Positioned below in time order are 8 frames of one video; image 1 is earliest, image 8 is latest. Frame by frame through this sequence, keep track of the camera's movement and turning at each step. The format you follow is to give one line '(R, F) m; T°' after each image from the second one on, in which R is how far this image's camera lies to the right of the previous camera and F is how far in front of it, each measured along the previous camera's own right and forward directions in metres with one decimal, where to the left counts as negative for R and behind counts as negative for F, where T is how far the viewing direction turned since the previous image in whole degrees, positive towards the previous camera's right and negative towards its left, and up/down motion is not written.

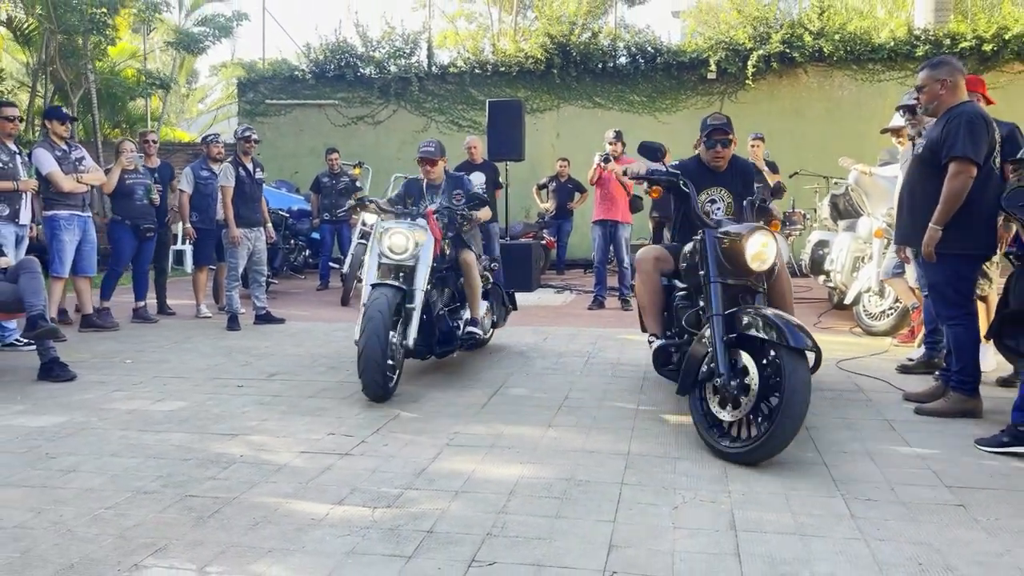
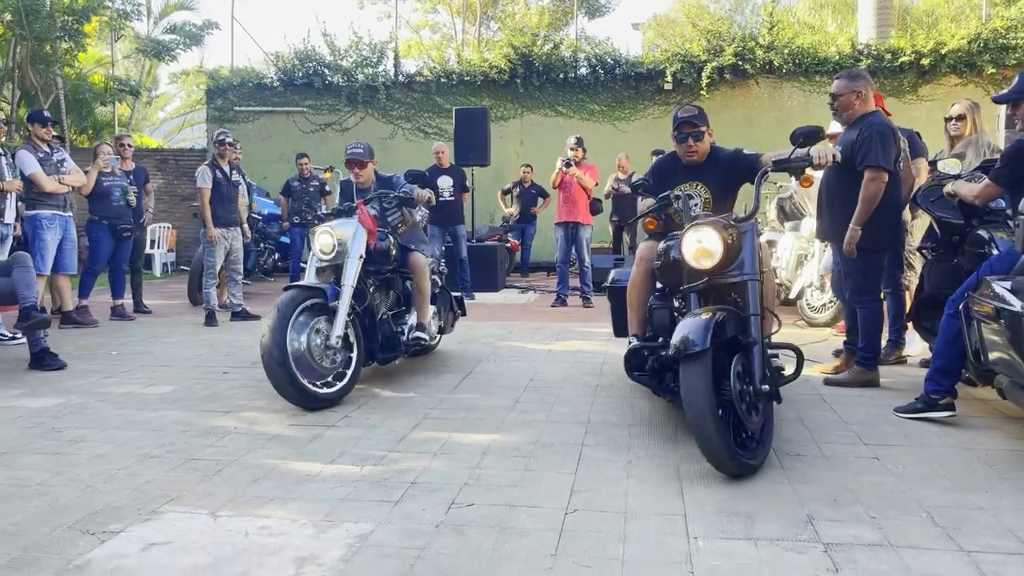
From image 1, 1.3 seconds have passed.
(-0.1, -0.5) m; +3°
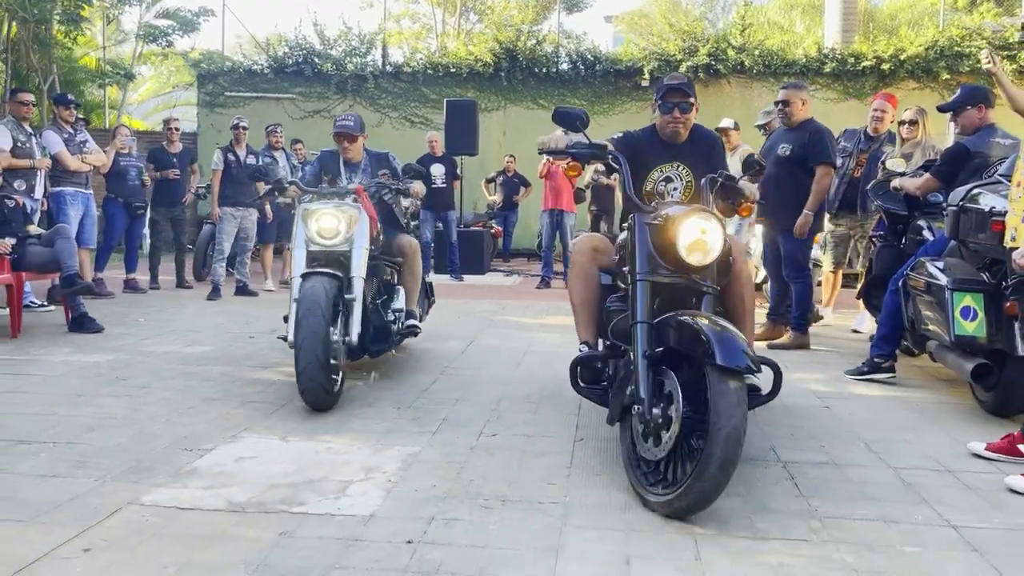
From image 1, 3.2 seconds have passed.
(-0.3, -0.8) m; +2°
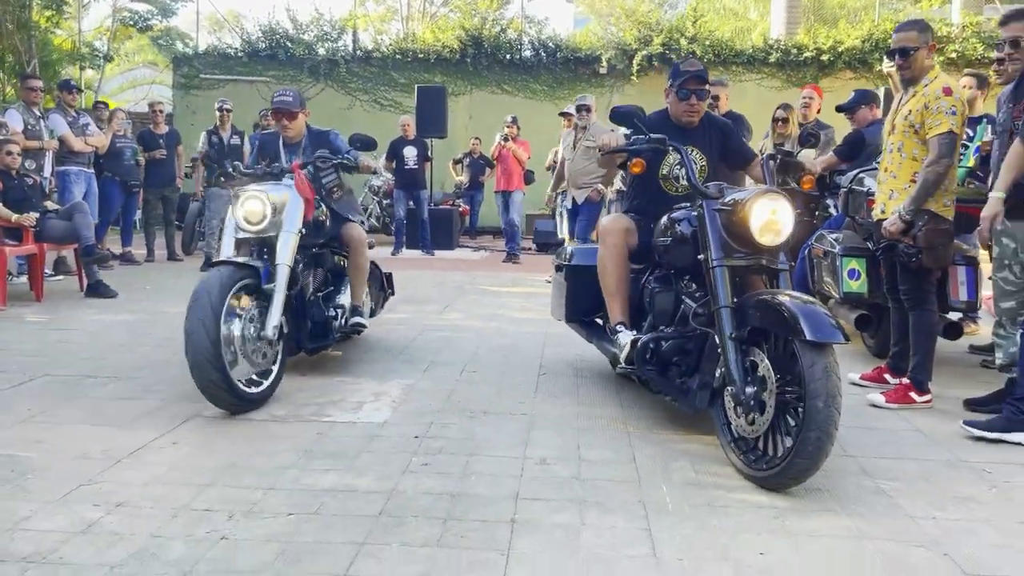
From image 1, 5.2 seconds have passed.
(-0.1, -1.1) m; +3°
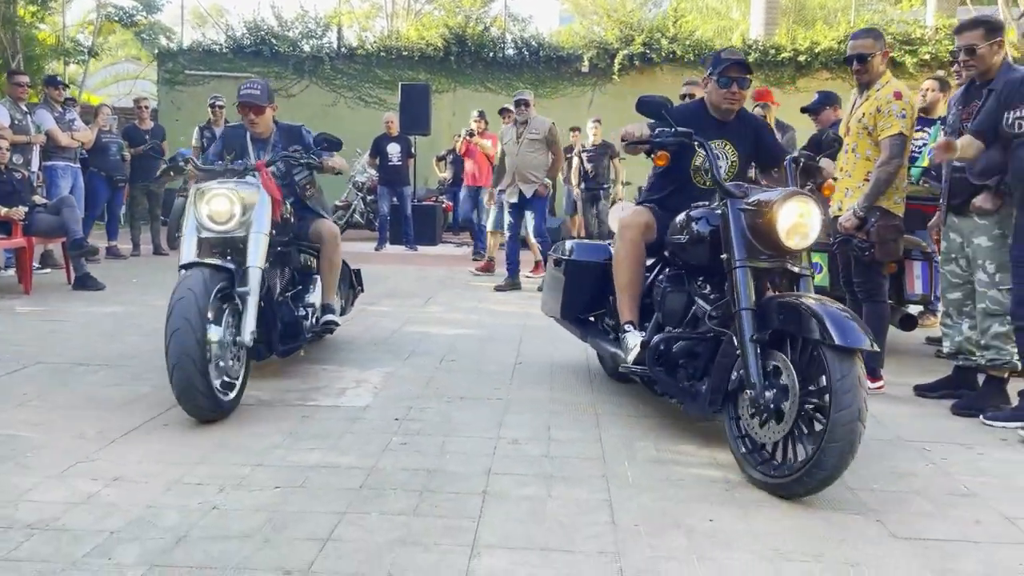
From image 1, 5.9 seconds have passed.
(+0.1, -0.2) m; +1°
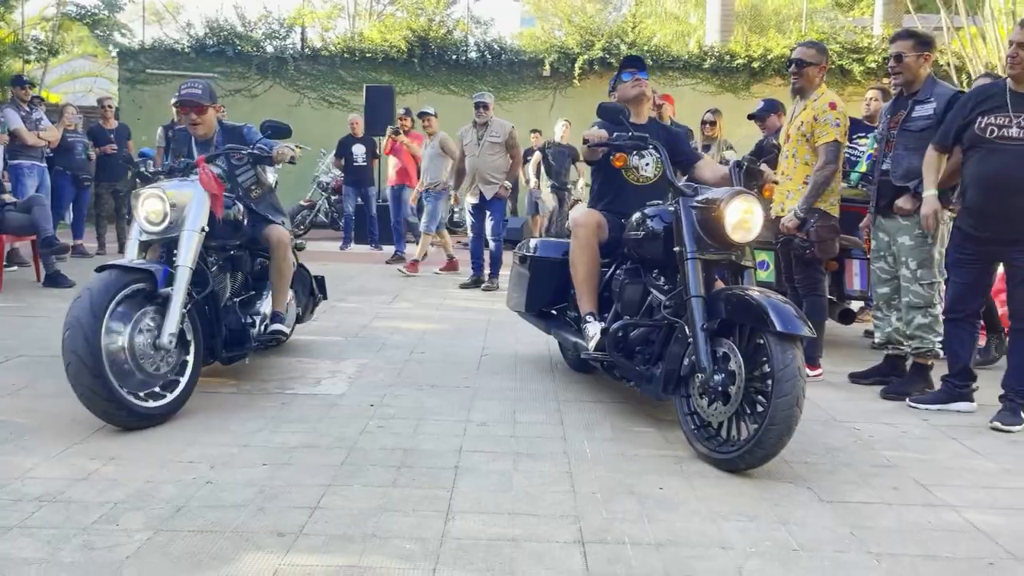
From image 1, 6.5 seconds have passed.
(0.0, -0.3) m; +3°
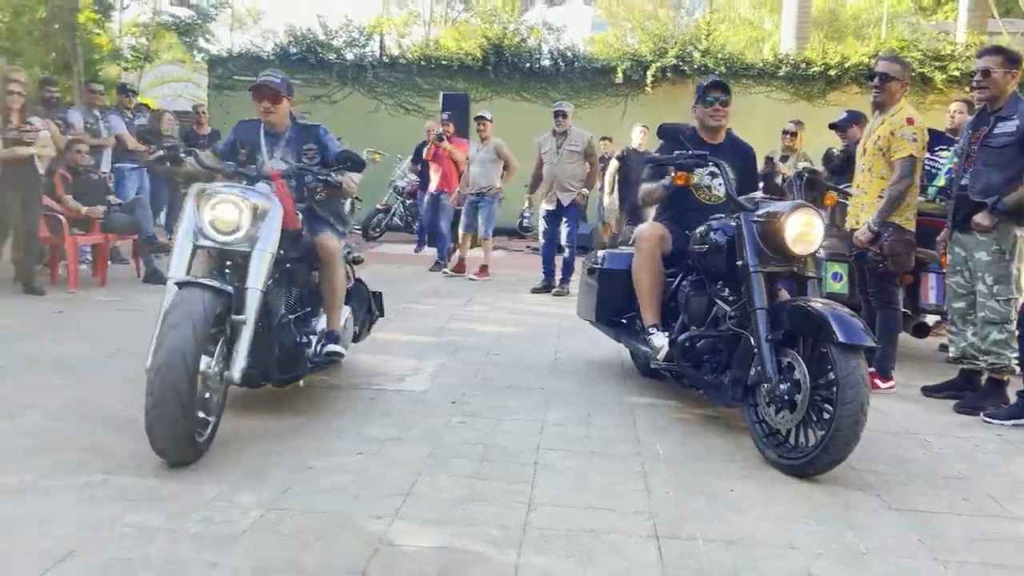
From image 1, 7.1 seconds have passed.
(-0.1, -0.2) m; -4°
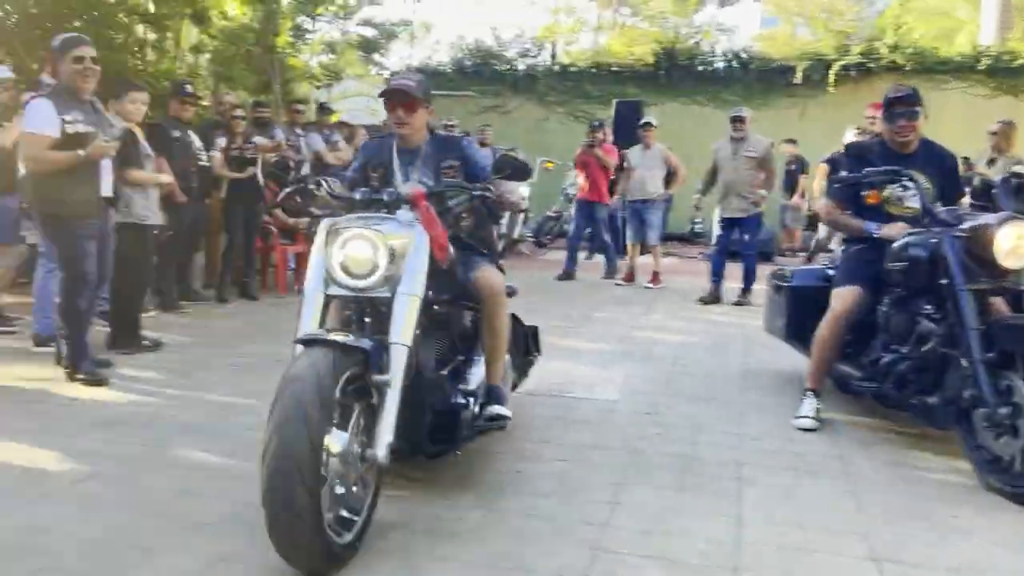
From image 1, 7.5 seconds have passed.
(-0.2, -0.1) m; -11°
